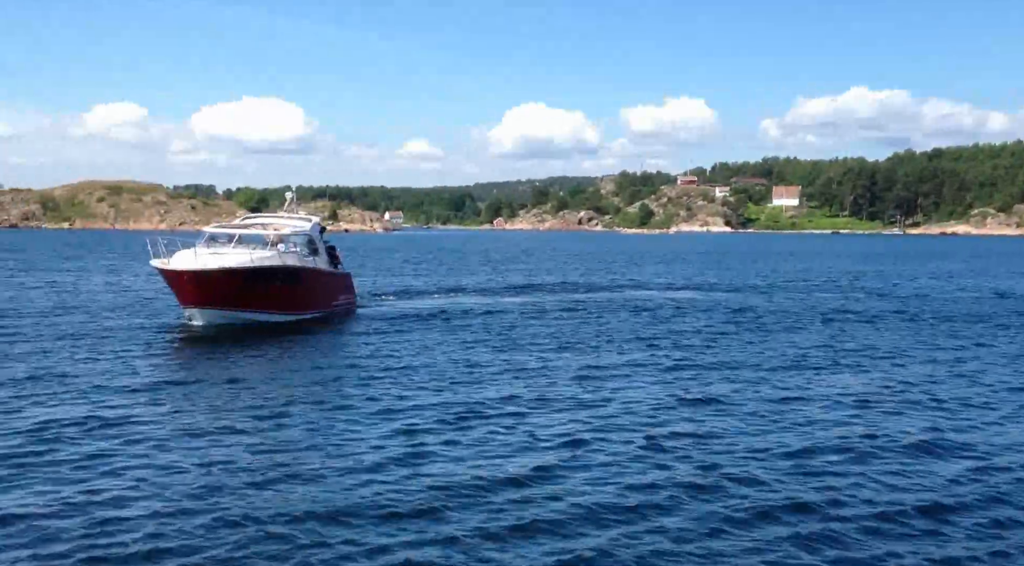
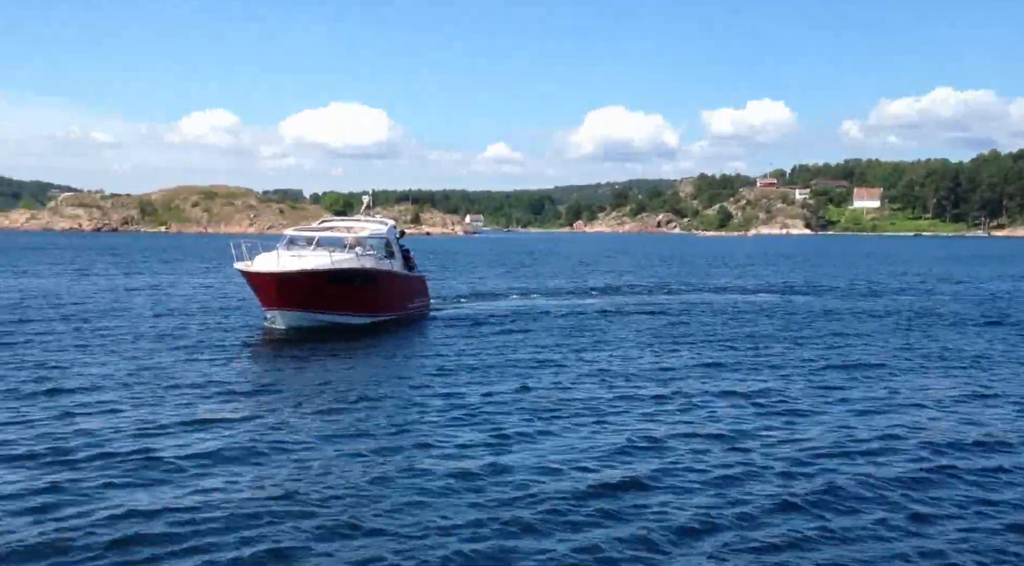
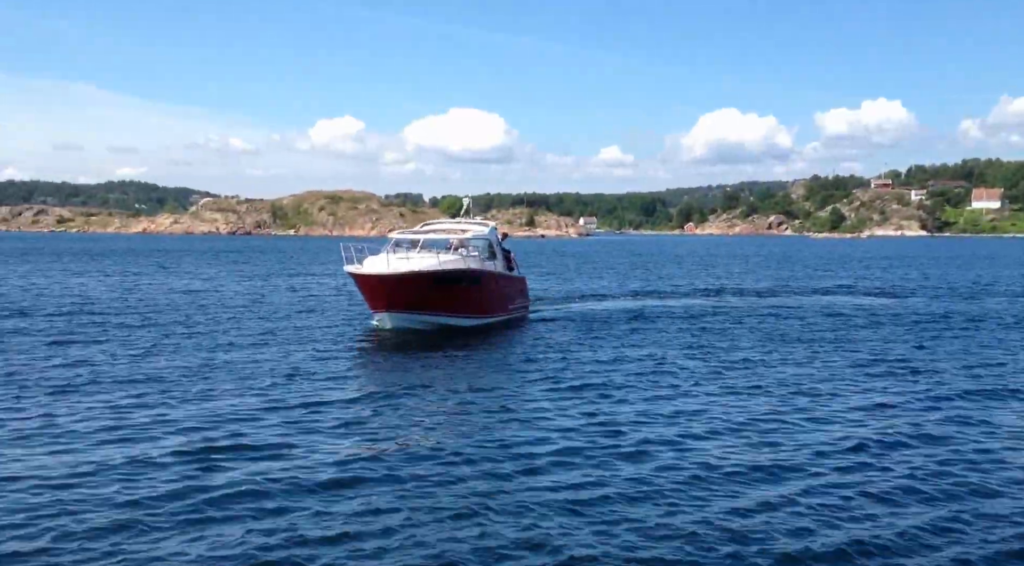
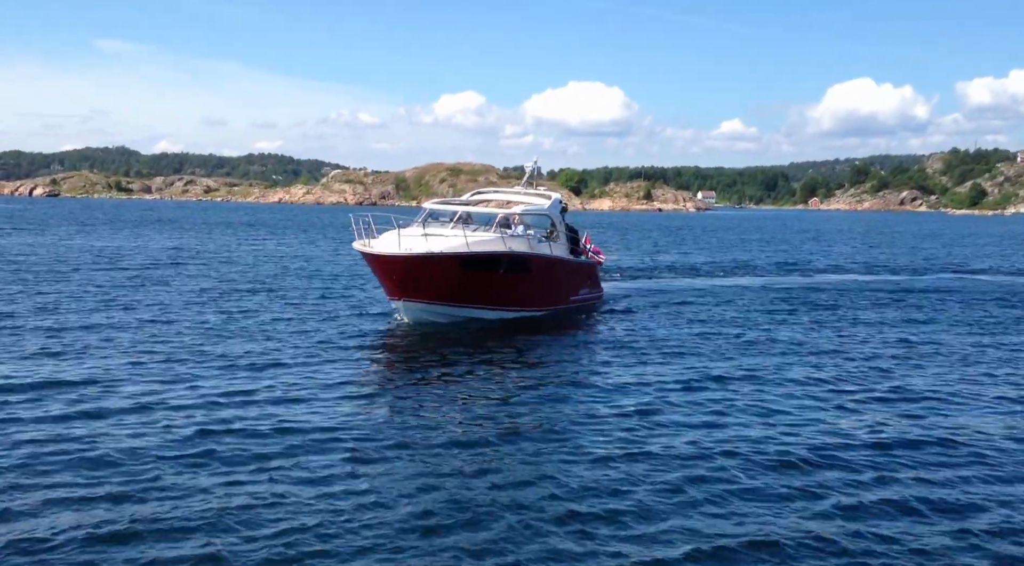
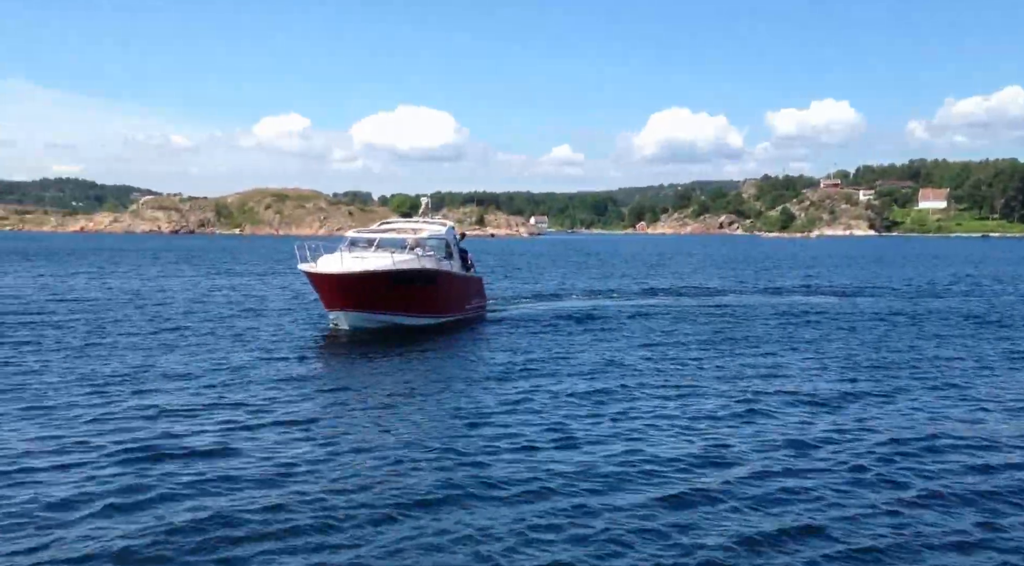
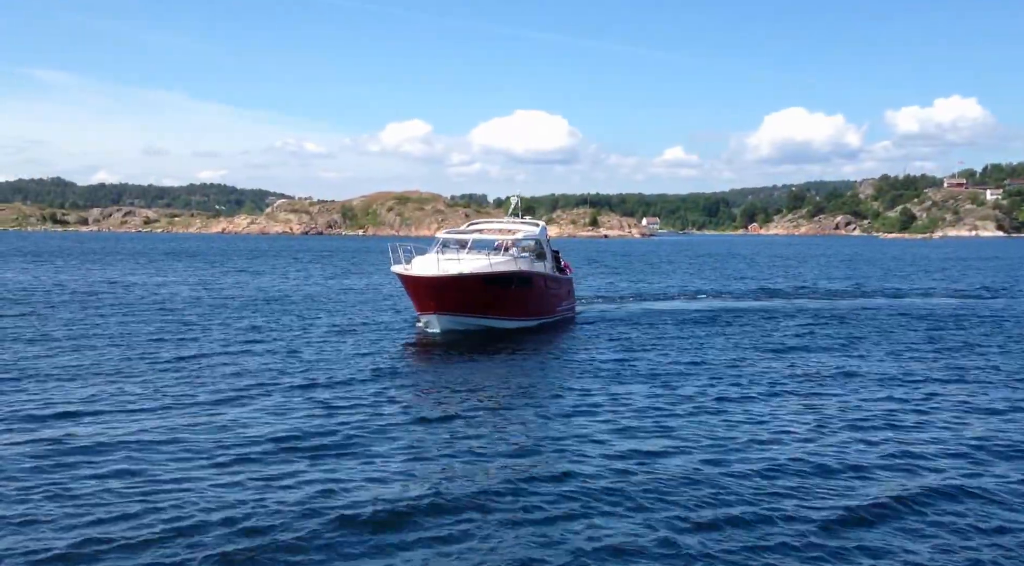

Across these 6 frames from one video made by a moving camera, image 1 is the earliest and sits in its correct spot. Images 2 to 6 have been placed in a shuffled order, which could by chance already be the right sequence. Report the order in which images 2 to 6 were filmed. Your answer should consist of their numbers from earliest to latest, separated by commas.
2, 5, 3, 6, 4
